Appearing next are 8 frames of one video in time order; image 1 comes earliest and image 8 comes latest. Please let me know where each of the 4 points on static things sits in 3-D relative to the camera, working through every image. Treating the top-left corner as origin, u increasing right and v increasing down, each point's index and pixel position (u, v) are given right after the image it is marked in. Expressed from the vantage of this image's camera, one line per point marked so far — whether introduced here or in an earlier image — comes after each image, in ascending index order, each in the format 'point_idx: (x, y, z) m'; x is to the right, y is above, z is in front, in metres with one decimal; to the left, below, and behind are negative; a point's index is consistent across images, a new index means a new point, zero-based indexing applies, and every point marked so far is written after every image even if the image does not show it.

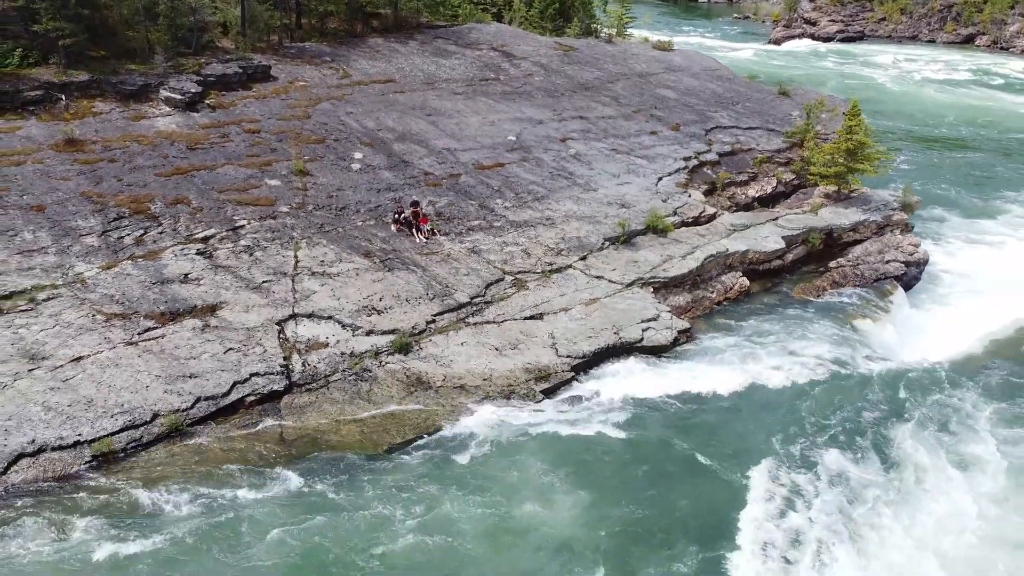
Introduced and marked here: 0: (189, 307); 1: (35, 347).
0: (-7.4, -0.5, +14.6) m
1: (-9.9, -1.2, +13.2) m
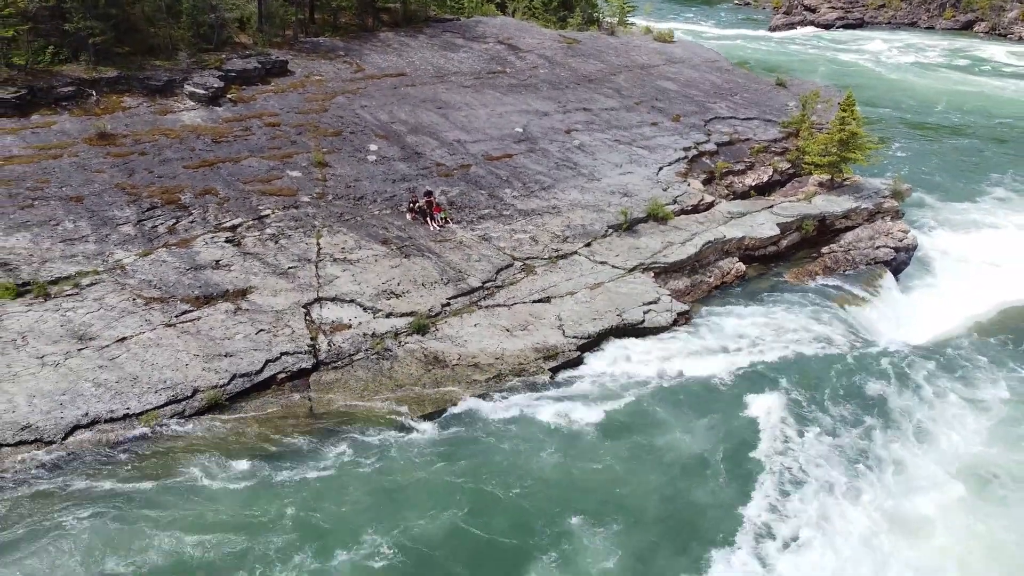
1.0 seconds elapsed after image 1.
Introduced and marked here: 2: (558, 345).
0: (-7.2, -0.1, +15.7) m
1: (-9.7, -0.9, +14.3) m
2: (+1.1, -1.4, +15.7) m
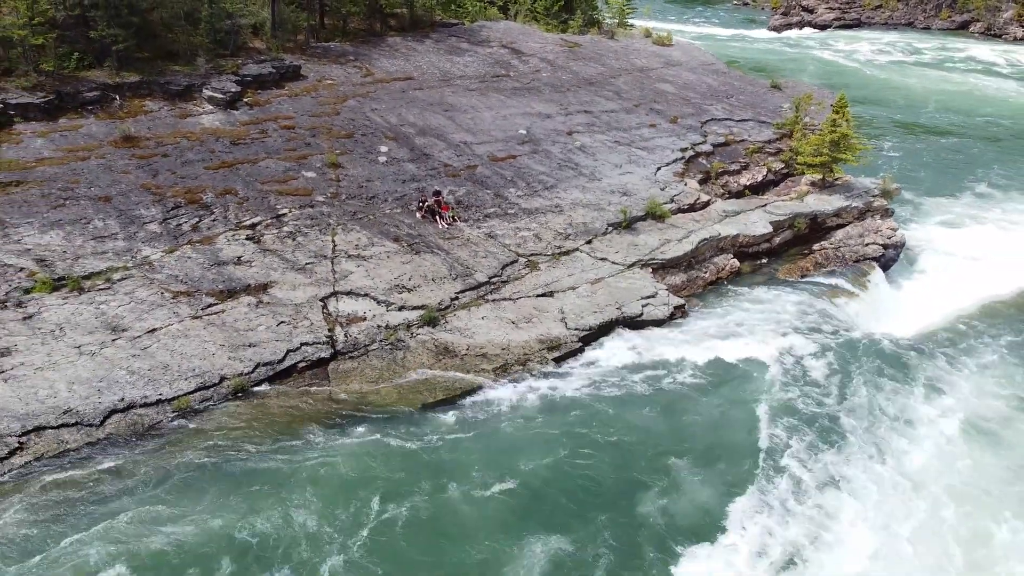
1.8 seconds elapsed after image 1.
0: (-7.1, 0.0, +16.7) m
1: (-9.5, -0.8, +15.3) m
2: (+1.3, -1.3, +16.7) m
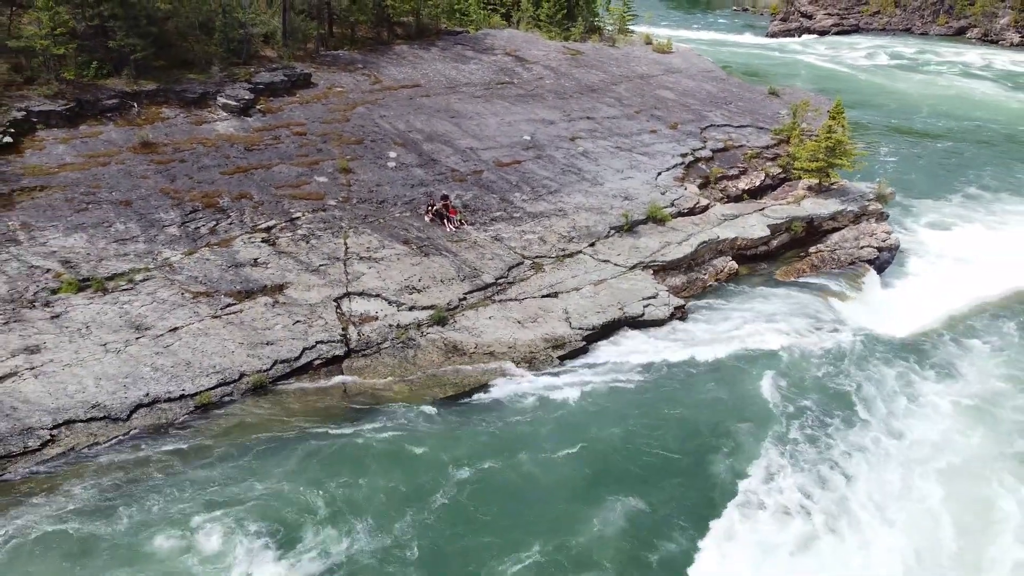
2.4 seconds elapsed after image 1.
0: (-6.9, 0.0, +17.3) m
1: (-9.4, -0.8, +15.9) m
2: (+1.4, -1.3, +17.4) m
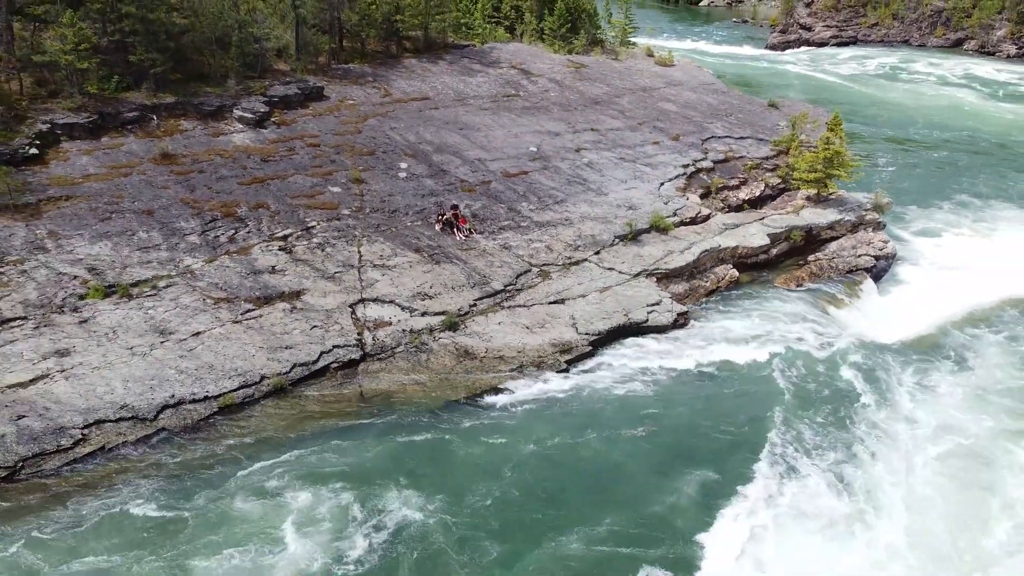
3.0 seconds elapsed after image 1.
0: (-6.6, -0.2, +18.0) m
1: (-9.1, -0.9, +16.6) m
2: (+1.7, -1.5, +18.0) m
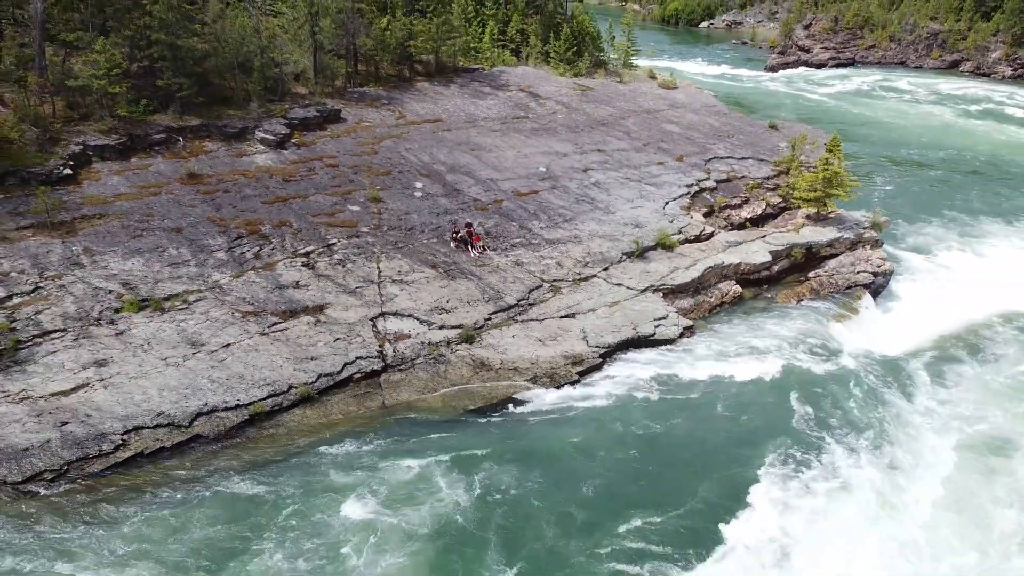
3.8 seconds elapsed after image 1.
0: (-6.2, -0.6, +18.8) m
1: (-8.7, -1.3, +17.4) m
2: (+2.1, -1.9, +18.8) m
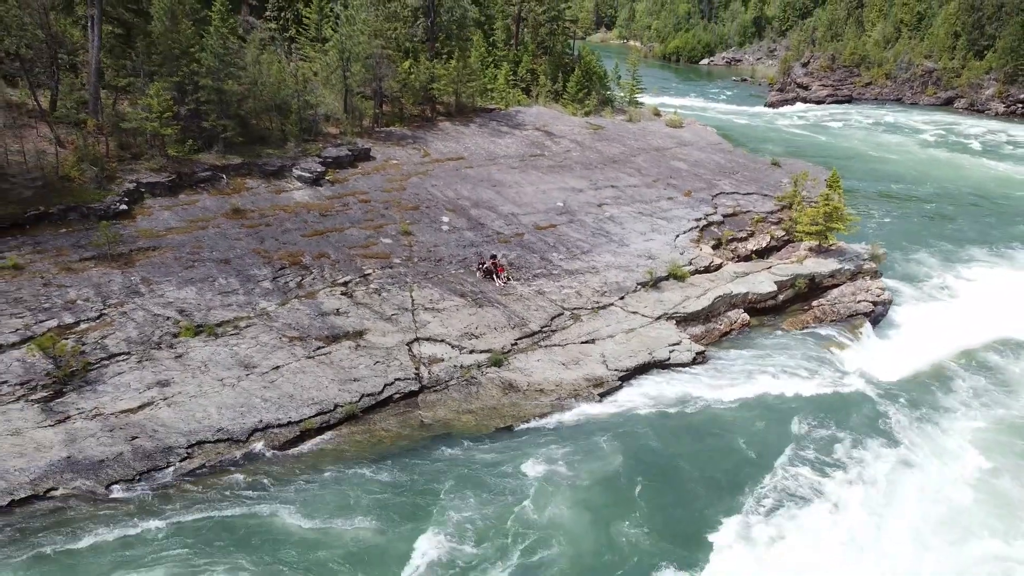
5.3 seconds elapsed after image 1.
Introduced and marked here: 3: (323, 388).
0: (-5.4, -1.4, +20.3) m
1: (-7.9, -2.1, +18.9) m
2: (+2.9, -2.8, +20.2) m
3: (-5.5, -2.9, +18.4) m
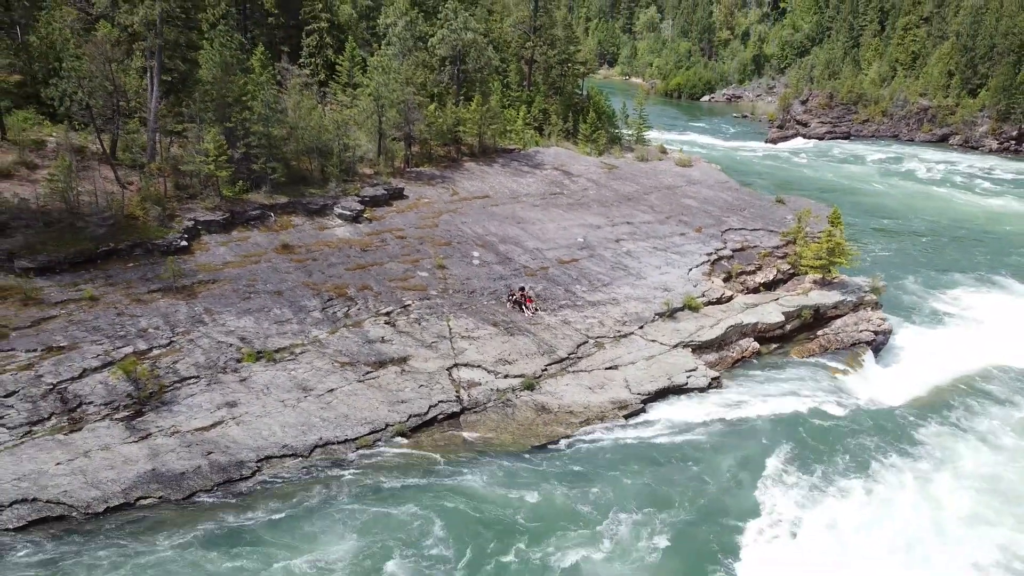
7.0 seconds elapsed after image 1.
0: (-4.3, -2.5, +22.2) m
1: (-6.8, -3.1, +20.7) m
2: (+4.0, -3.8, +22.0) m
3: (-4.4, -3.8, +20.2) m
